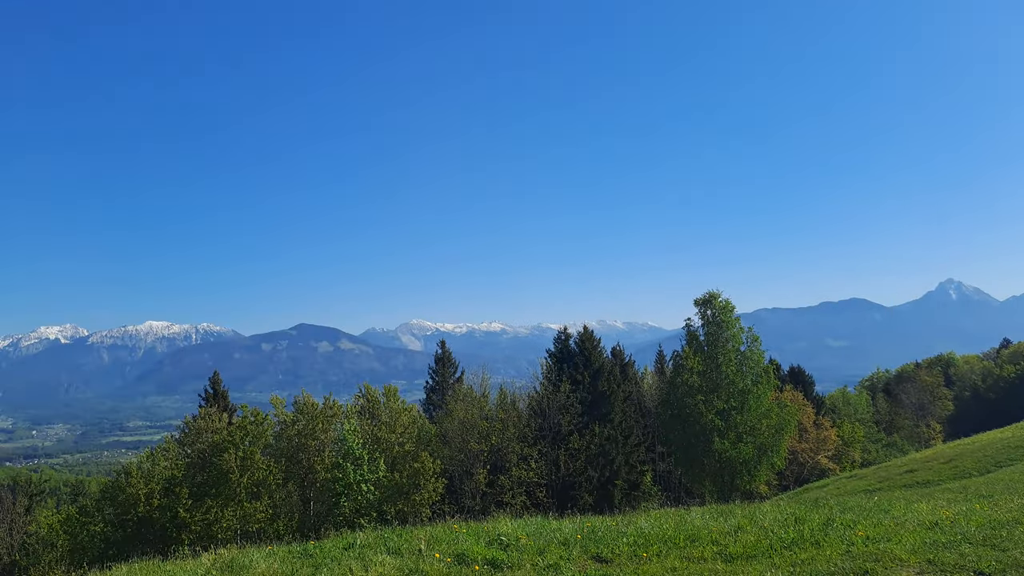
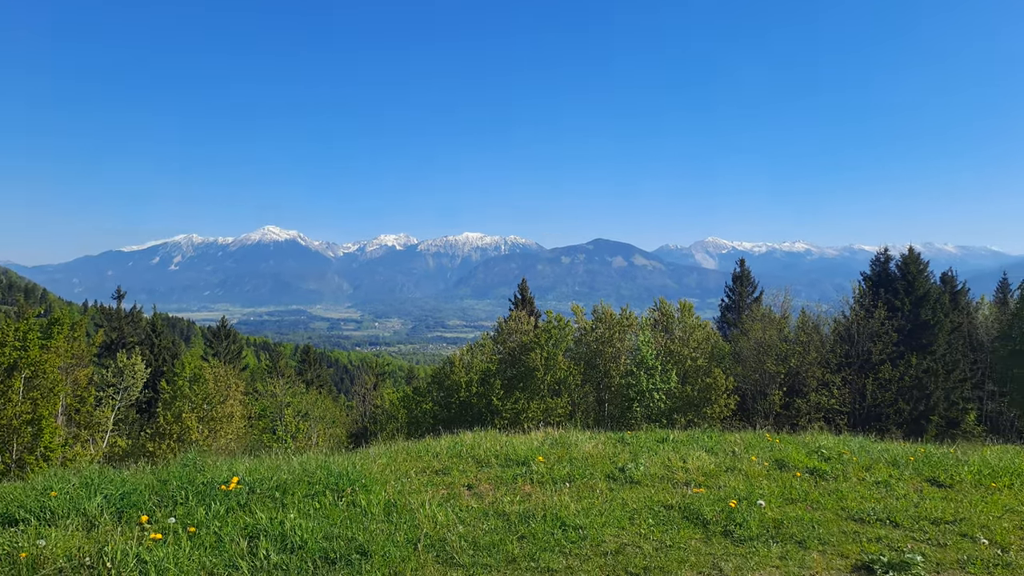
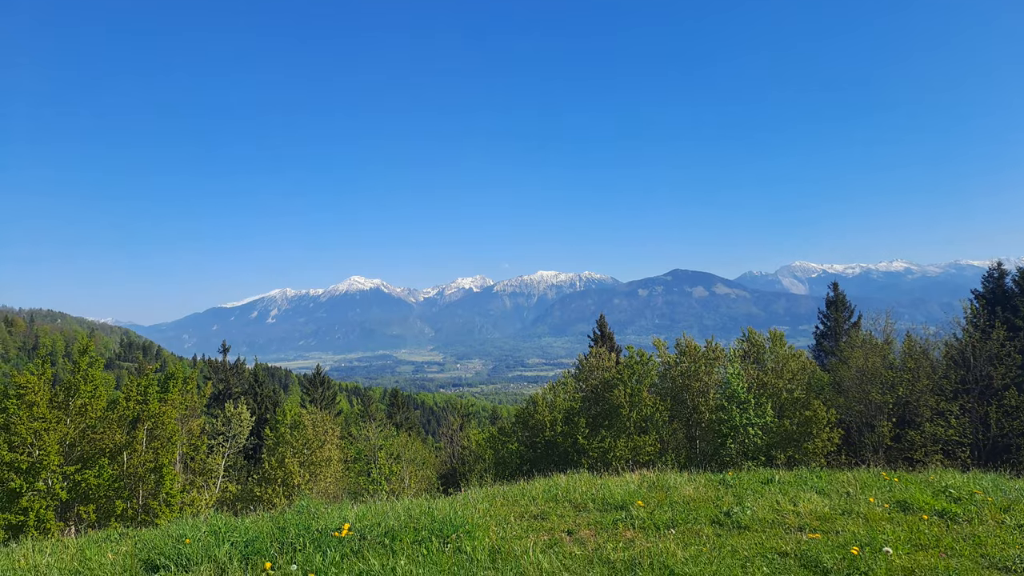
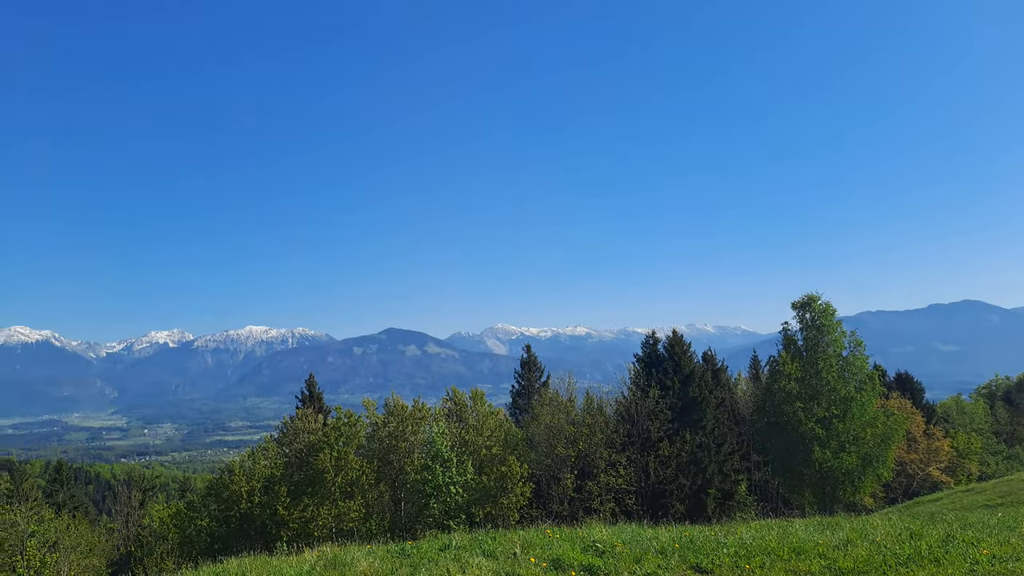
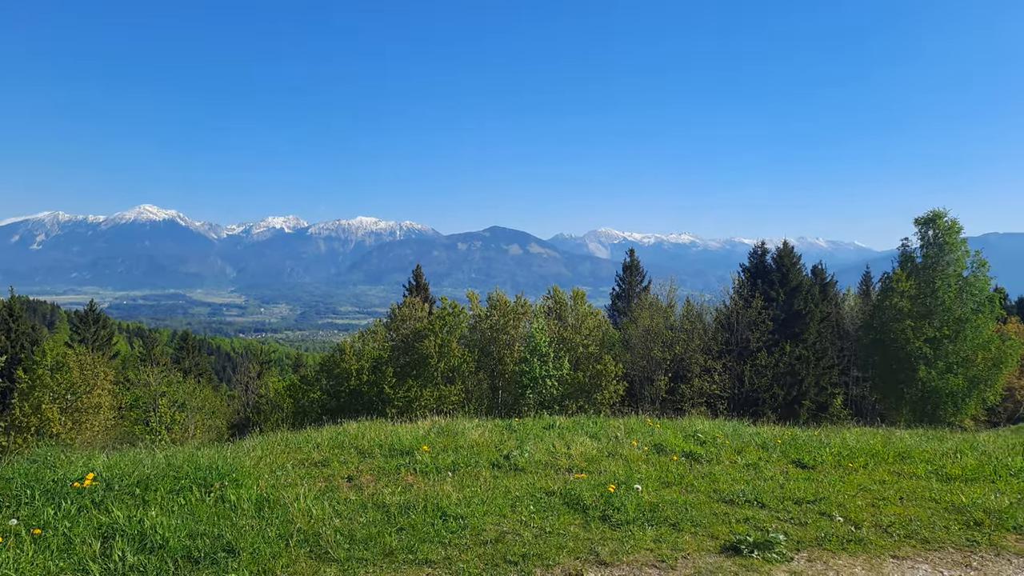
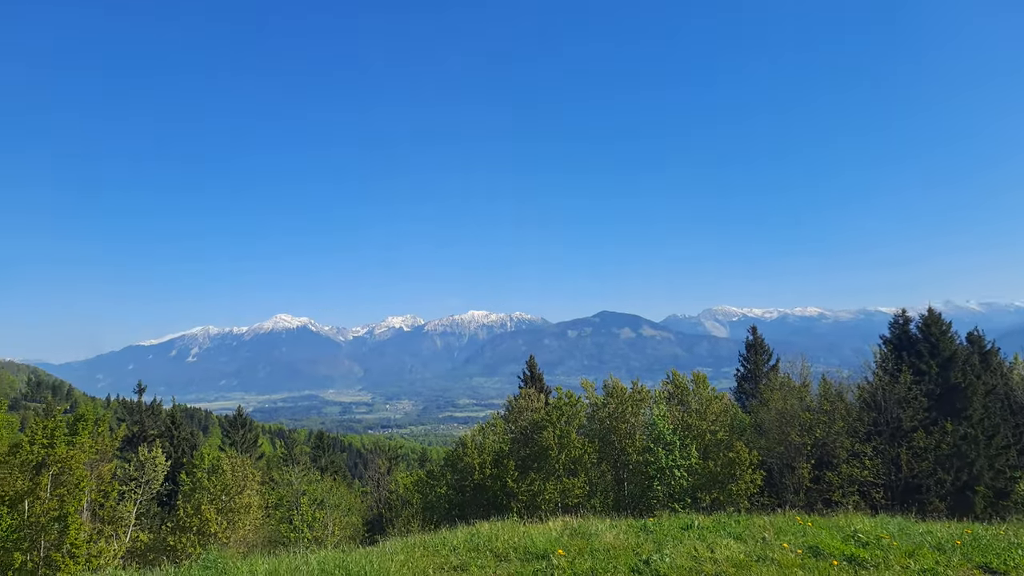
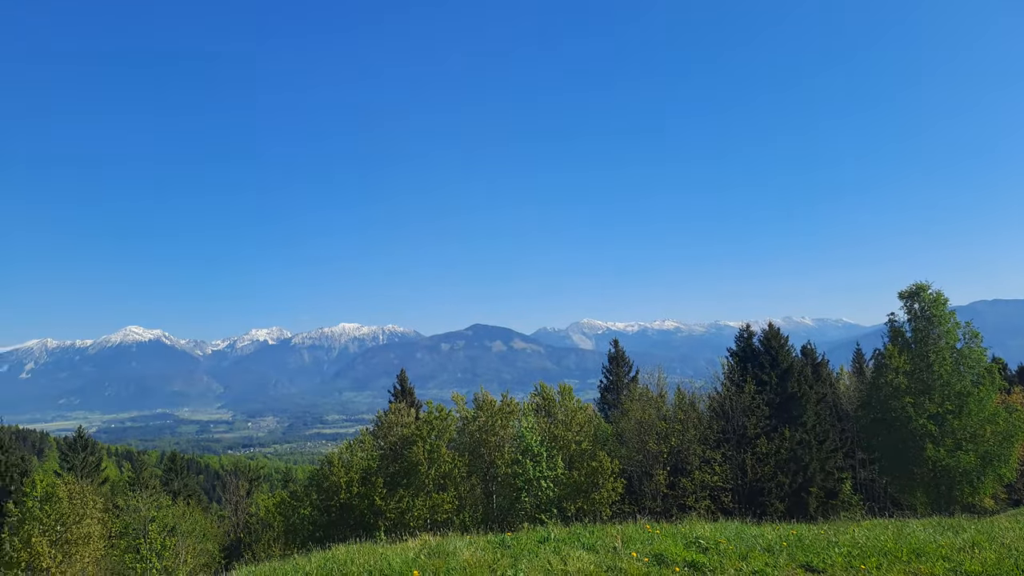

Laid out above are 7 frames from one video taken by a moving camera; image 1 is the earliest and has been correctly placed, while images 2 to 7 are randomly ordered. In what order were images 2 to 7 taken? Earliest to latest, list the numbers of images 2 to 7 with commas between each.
4, 7, 6, 3, 2, 5
